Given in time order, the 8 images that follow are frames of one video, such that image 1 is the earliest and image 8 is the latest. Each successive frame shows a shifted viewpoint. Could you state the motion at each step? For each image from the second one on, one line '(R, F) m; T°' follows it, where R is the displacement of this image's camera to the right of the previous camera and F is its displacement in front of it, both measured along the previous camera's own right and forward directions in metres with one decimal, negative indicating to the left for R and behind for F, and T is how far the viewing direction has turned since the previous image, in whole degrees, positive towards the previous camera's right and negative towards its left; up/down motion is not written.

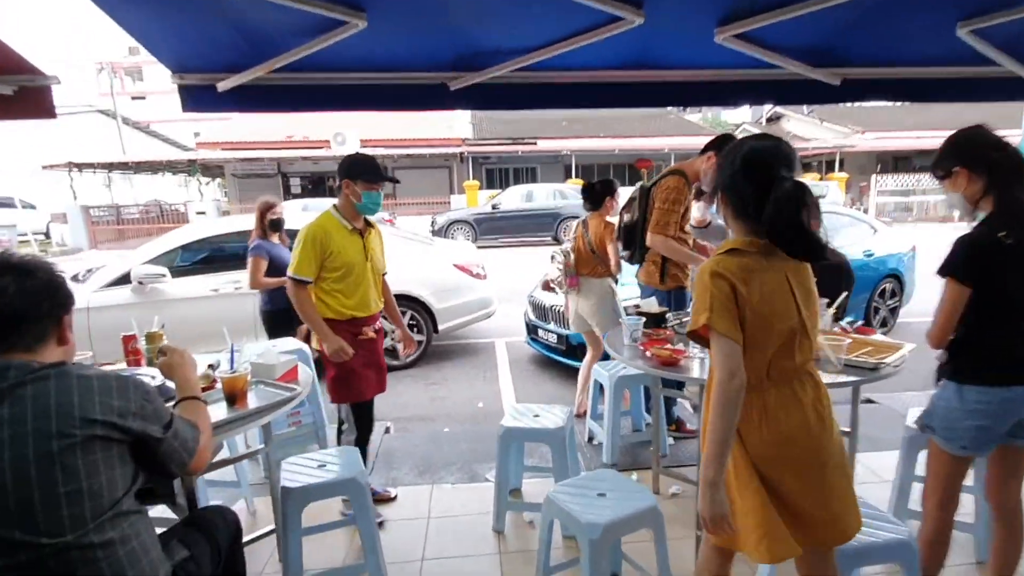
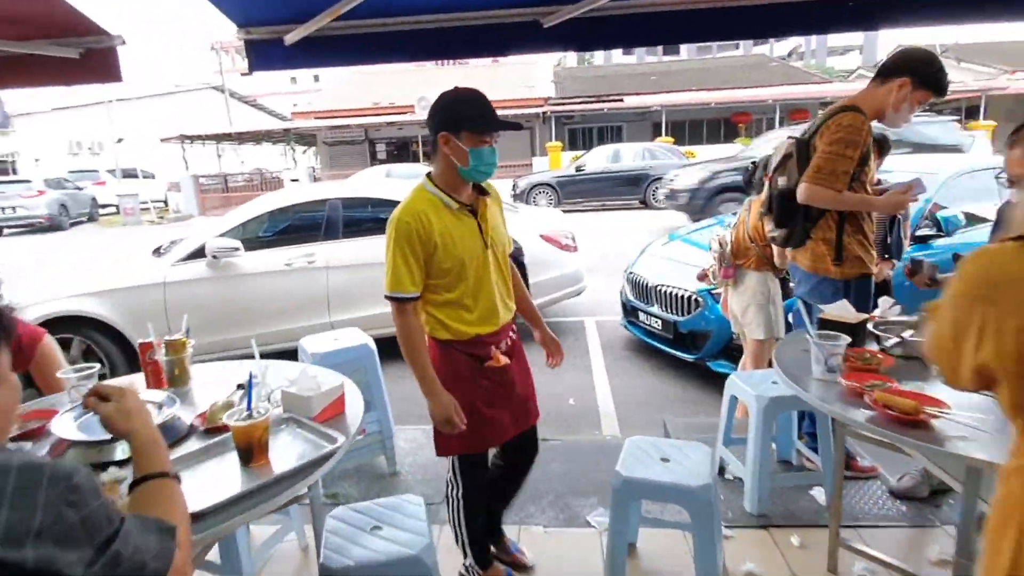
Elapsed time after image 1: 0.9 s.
(-0.1, +0.5) m; -8°
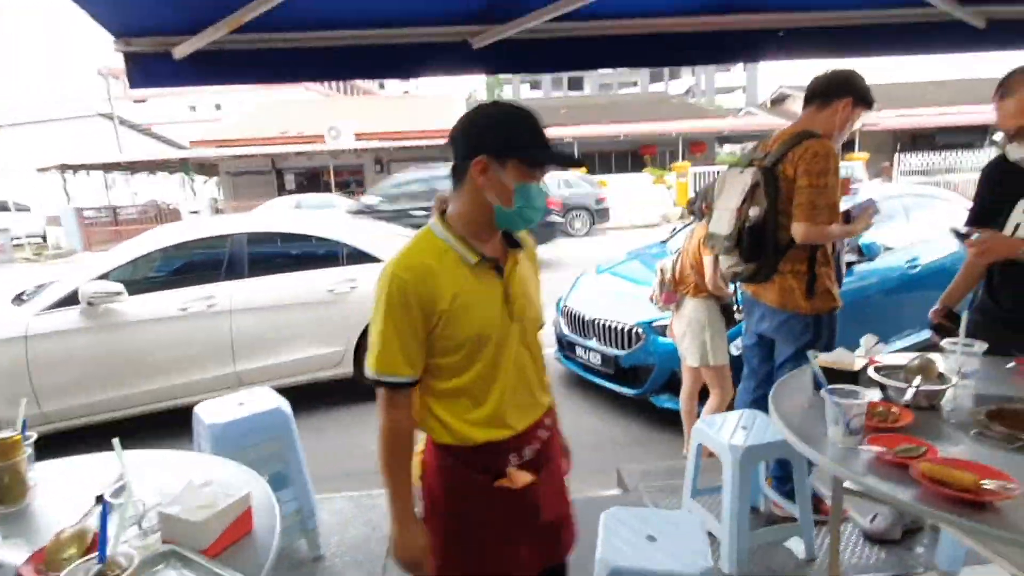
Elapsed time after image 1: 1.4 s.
(-0.1, +0.2) m; +8°
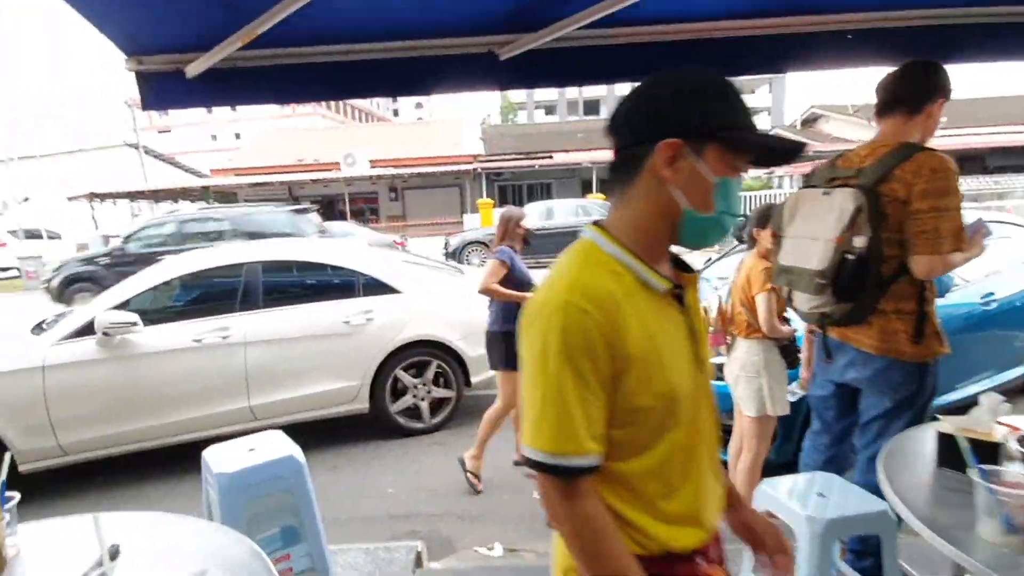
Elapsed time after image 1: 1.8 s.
(-0.1, +0.2) m; -1°
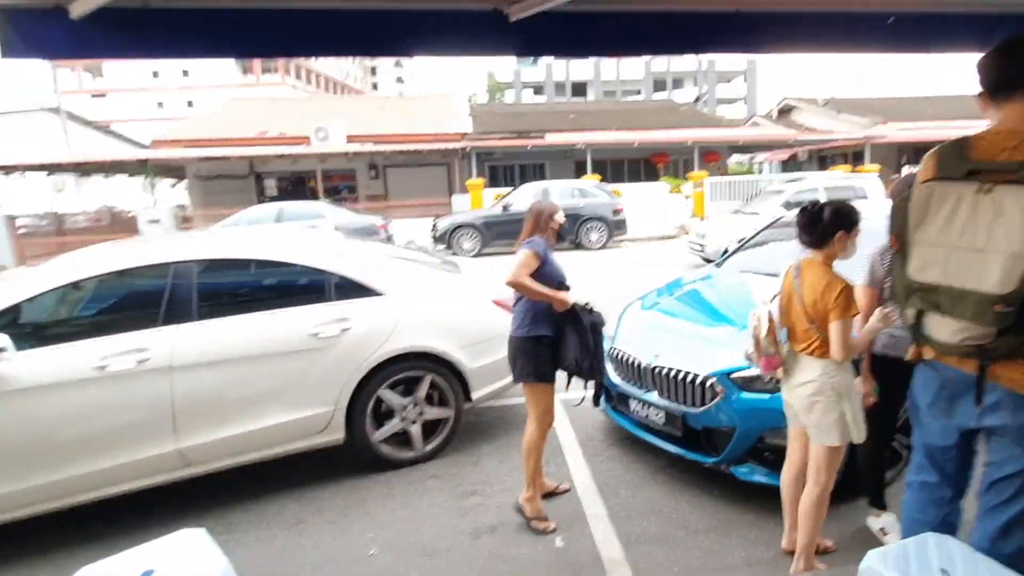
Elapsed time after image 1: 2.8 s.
(-0.1, +0.7) m; +1°
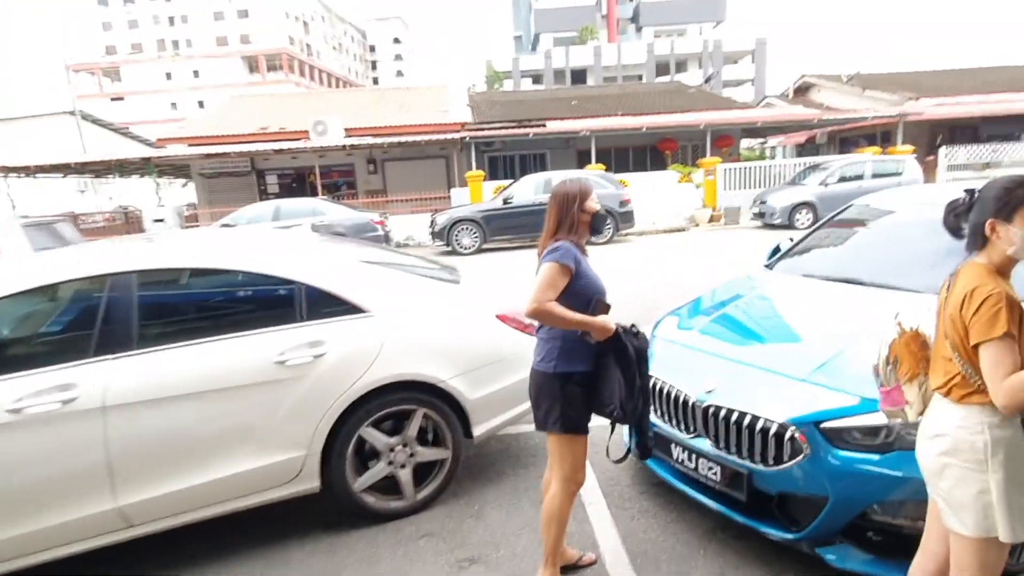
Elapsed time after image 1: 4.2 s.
(0.0, +0.7) m; 0°
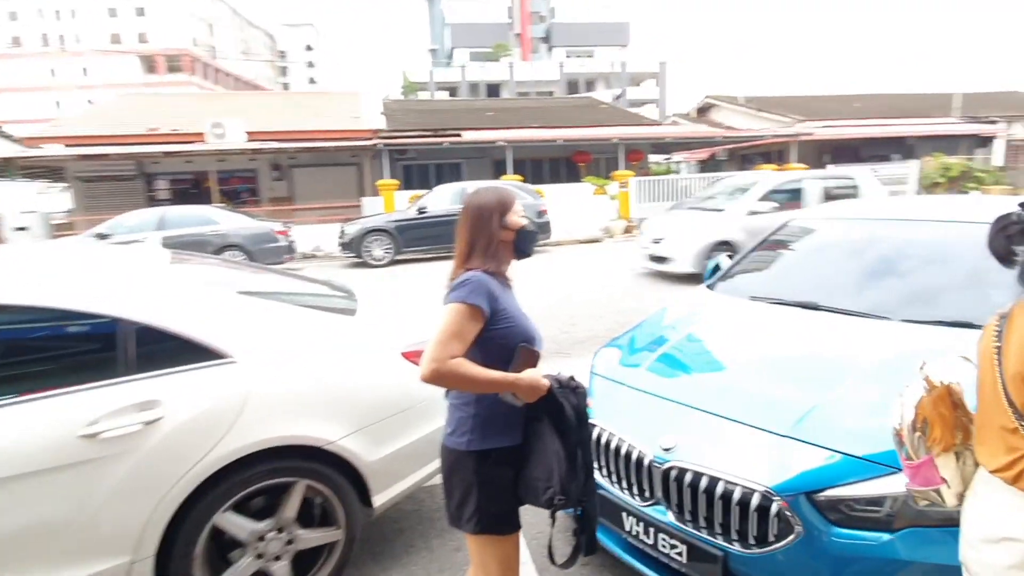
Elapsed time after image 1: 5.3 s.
(0.0, +0.7) m; +8°
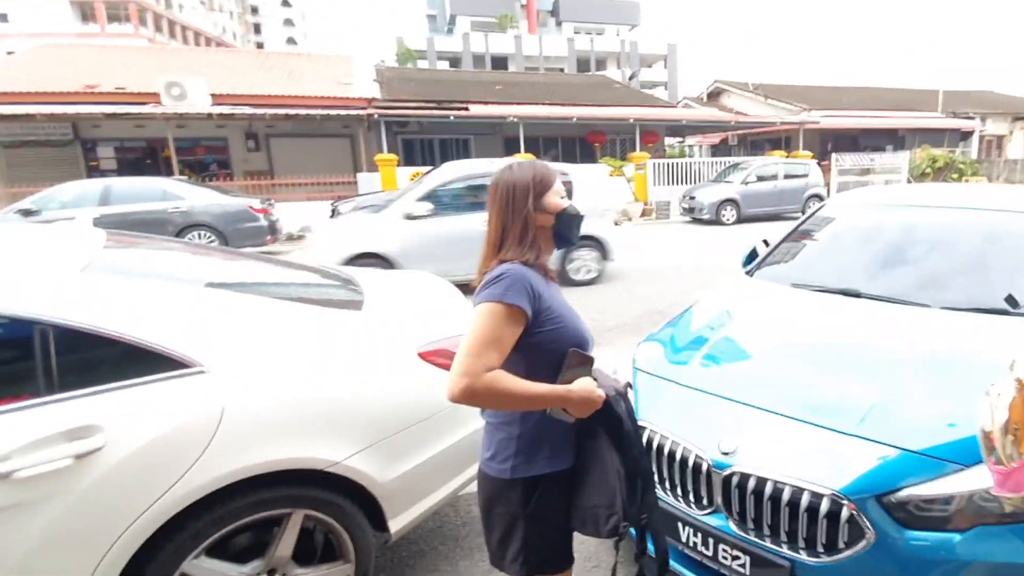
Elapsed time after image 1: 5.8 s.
(-0.2, +0.7) m; 0°
